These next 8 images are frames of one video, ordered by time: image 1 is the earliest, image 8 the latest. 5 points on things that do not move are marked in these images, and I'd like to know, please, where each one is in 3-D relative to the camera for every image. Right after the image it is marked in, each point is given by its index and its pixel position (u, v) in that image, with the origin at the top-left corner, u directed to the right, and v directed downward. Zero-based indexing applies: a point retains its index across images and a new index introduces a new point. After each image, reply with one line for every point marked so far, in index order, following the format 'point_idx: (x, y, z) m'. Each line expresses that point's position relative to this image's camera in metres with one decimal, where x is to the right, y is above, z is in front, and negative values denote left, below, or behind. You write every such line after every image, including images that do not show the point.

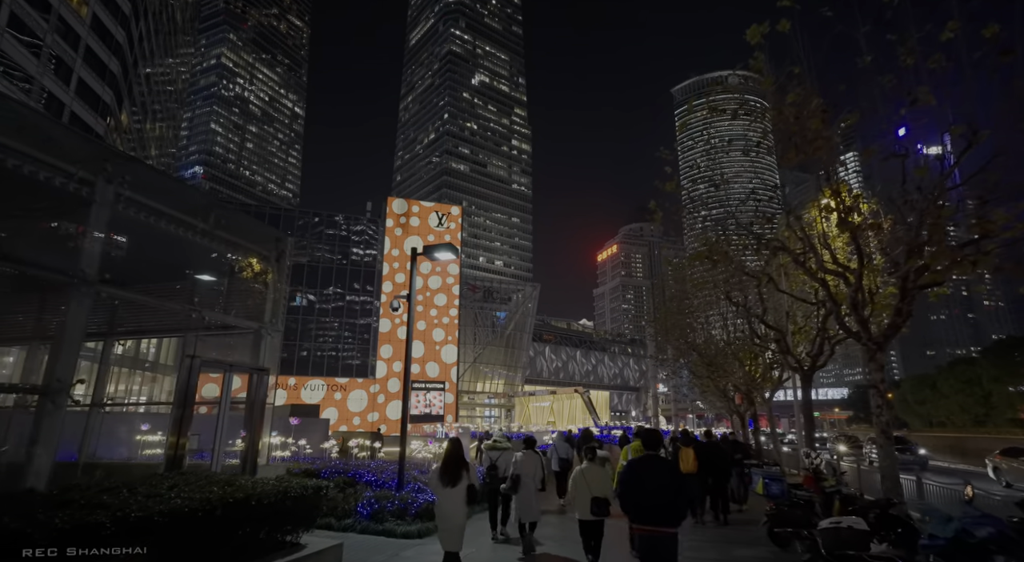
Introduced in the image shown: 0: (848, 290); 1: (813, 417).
0: (+5.9, -0.2, +9.9) m
1: (+7.1, -3.2, +13.3) m
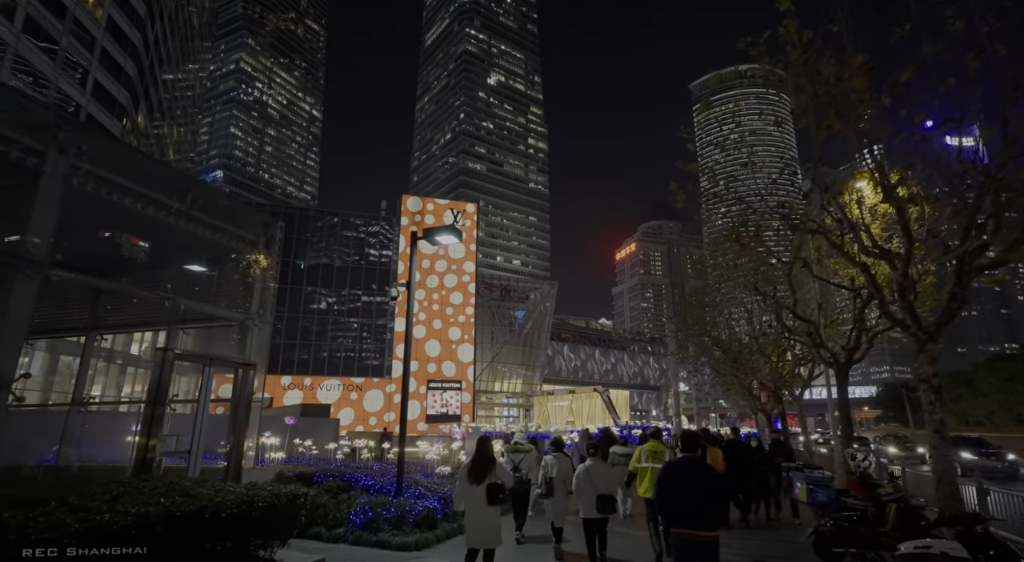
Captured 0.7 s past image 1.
0: (+6.1, +0.1, +9.0) m
1: (+7.4, -3.0, +12.3) m
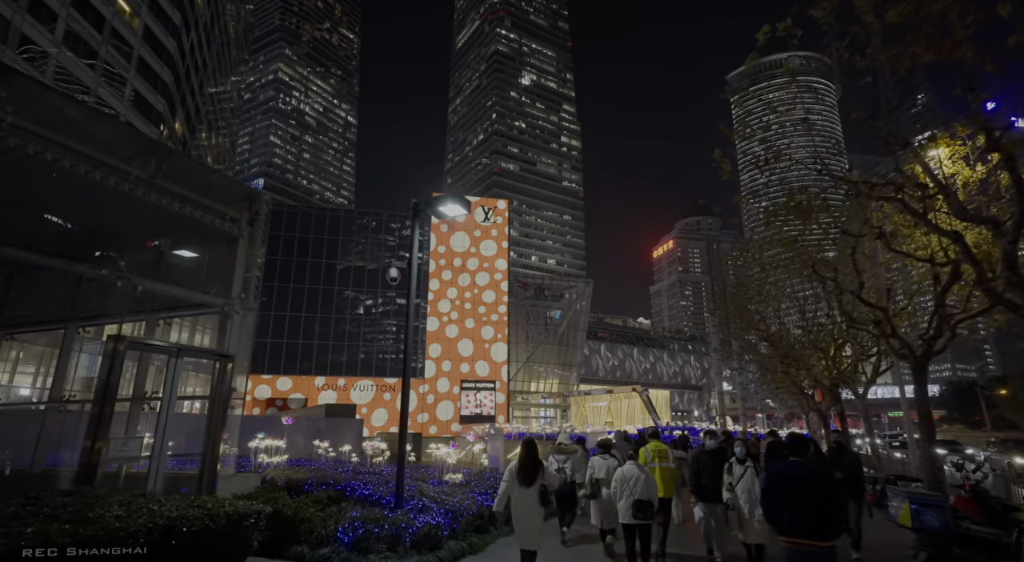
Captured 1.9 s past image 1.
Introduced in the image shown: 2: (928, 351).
0: (+6.3, +0.5, +7.4) m
1: (+7.9, -2.5, +10.7) m
2: (+7.8, -1.3, +10.6) m
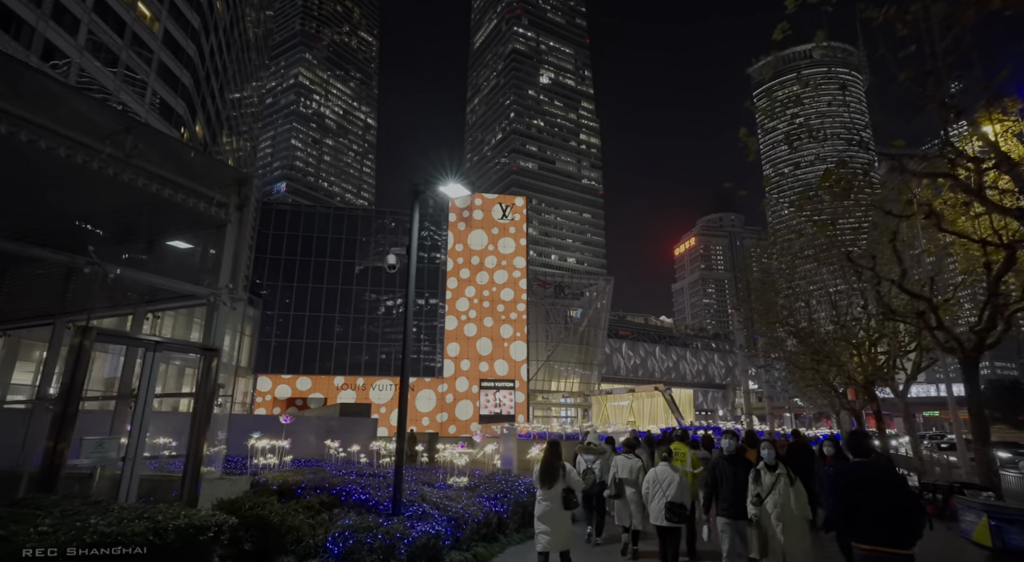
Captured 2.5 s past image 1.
0: (+6.4, +0.7, +6.6) m
1: (+8.2, -2.3, +9.8) m
2: (+8.1, -1.1, +9.8) m
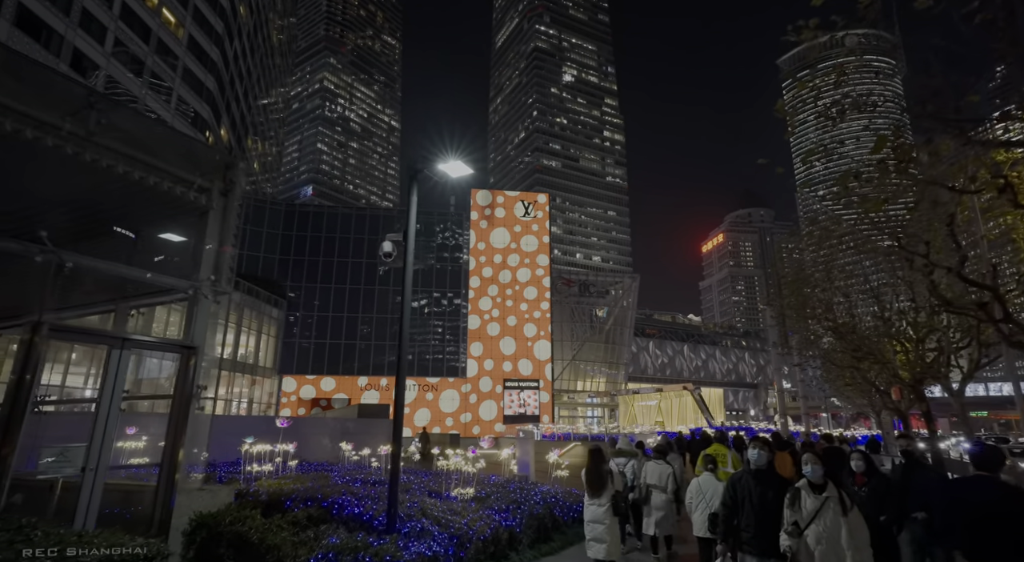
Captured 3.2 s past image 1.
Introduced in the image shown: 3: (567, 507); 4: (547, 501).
0: (+6.5, +0.9, +5.6) m
1: (+8.4, -2.1, +8.7) m
2: (+8.3, -0.8, +8.7) m
3: (+1.0, -4.2, +10.3) m
4: (+0.6, -4.0, +10.2) m
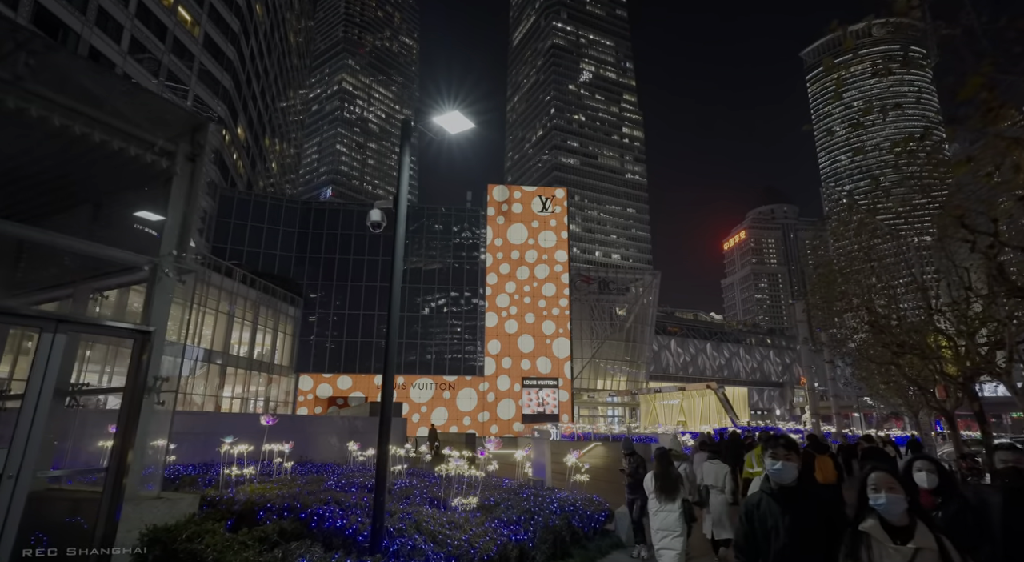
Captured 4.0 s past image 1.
0: (+6.5, +1.2, +4.5) m
1: (+8.6, -1.8, +7.6) m
2: (+8.5, -0.5, +7.5) m
3: (+1.2, -3.9, +9.4) m
4: (+0.9, -3.7, +9.3) m
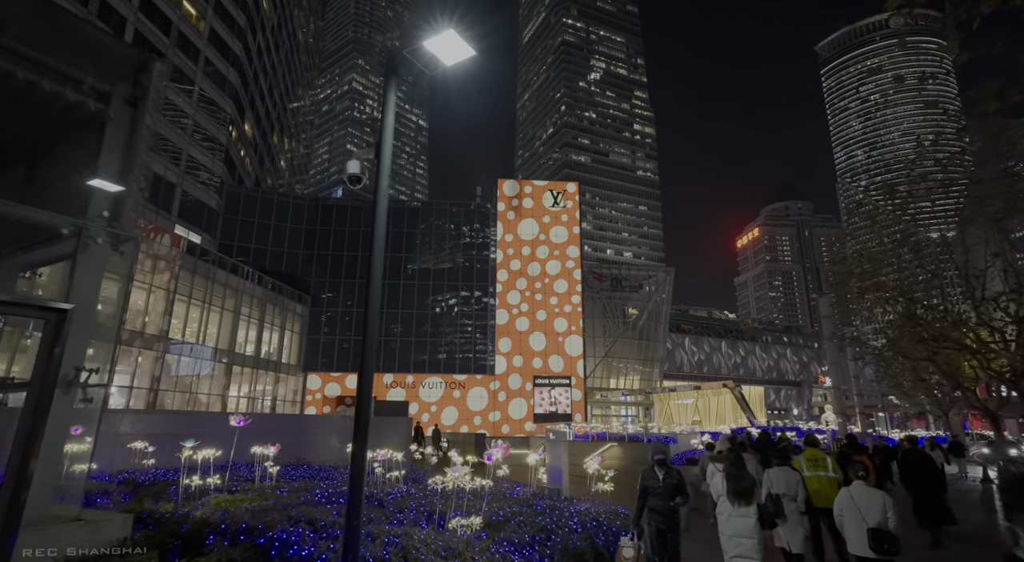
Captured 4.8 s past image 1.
0: (+6.6, +1.5, +3.4) m
1: (+8.7, -1.5, +6.4) m
2: (+8.6, -0.3, +6.4) m
3: (+1.4, -3.6, +8.3) m
4: (+1.1, -3.5, +8.3) m
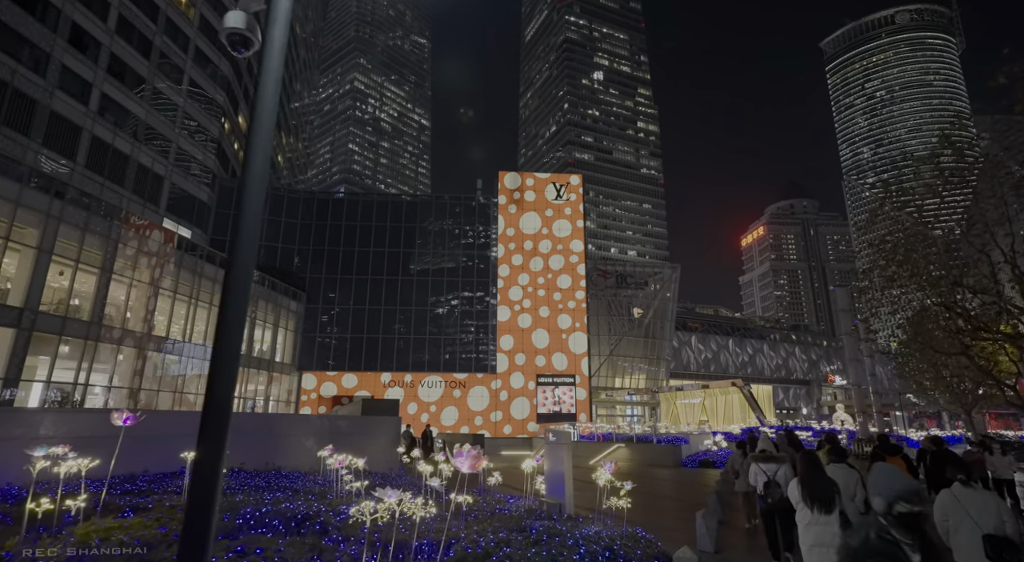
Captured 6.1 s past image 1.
0: (+6.5, +1.9, +1.9) m
1: (+8.6, -1.1, +4.9) m
2: (+8.5, +0.2, +4.8) m
3: (+1.3, -3.3, +6.8) m
4: (+1.0, -3.1, +6.8) m
